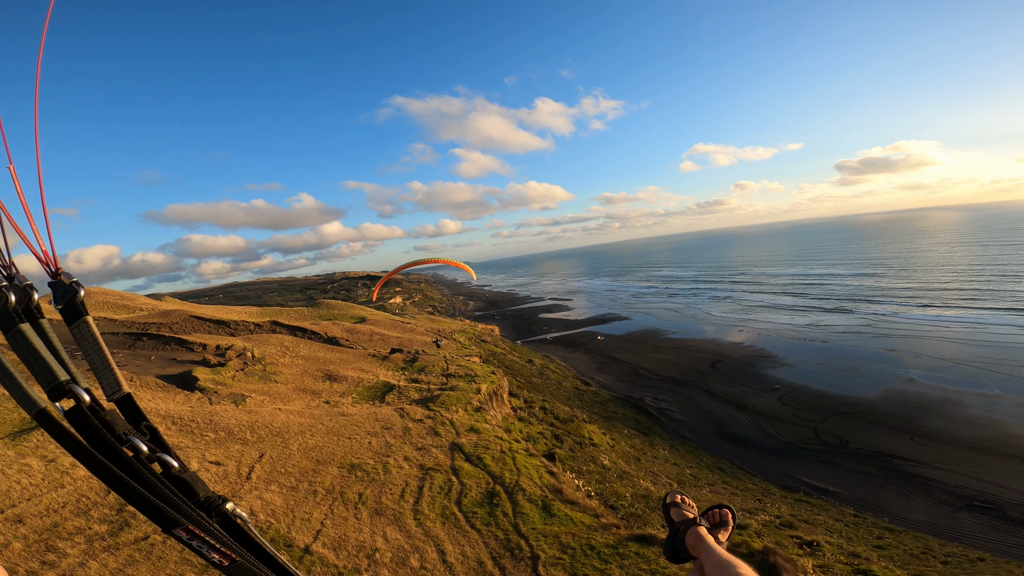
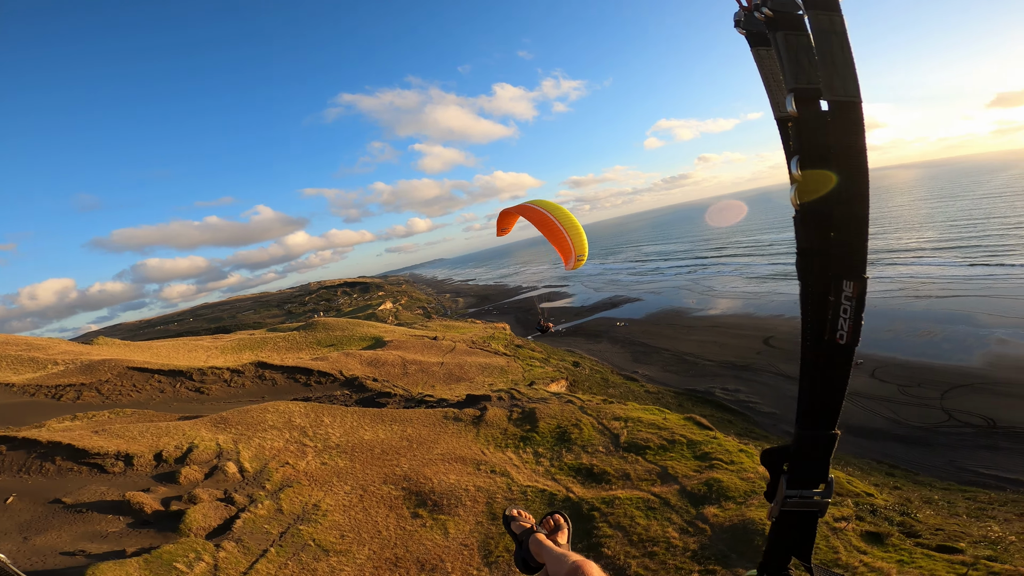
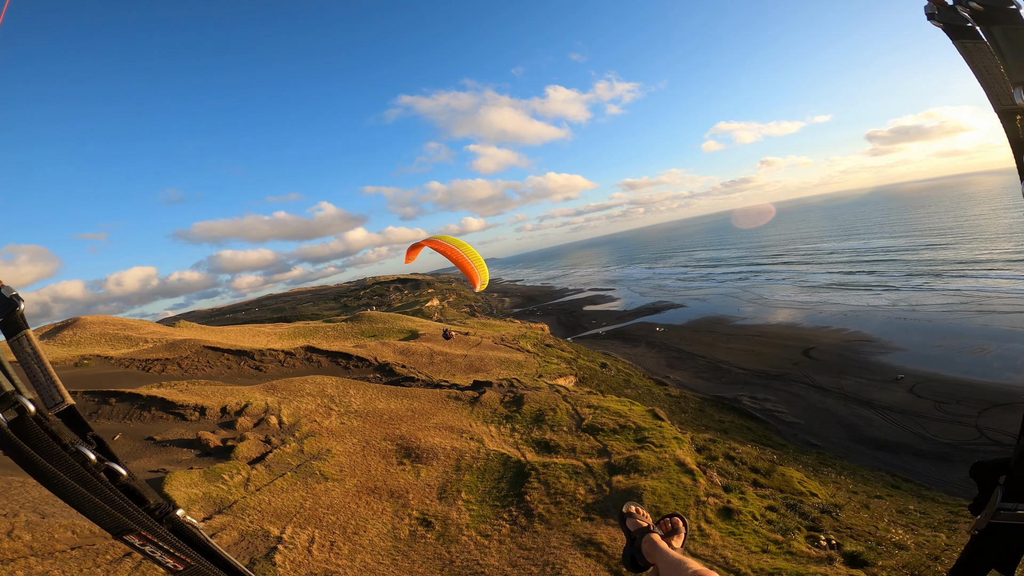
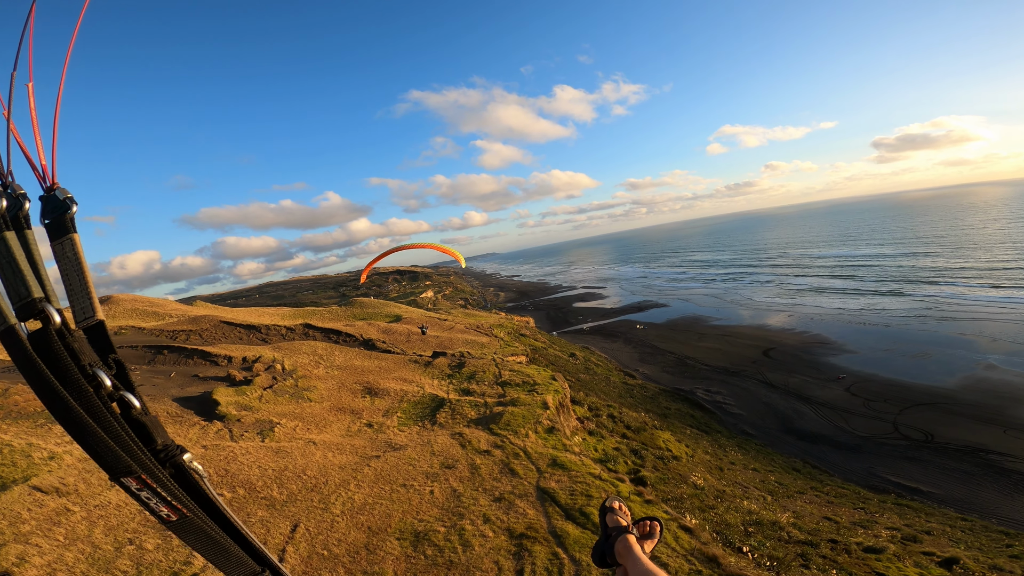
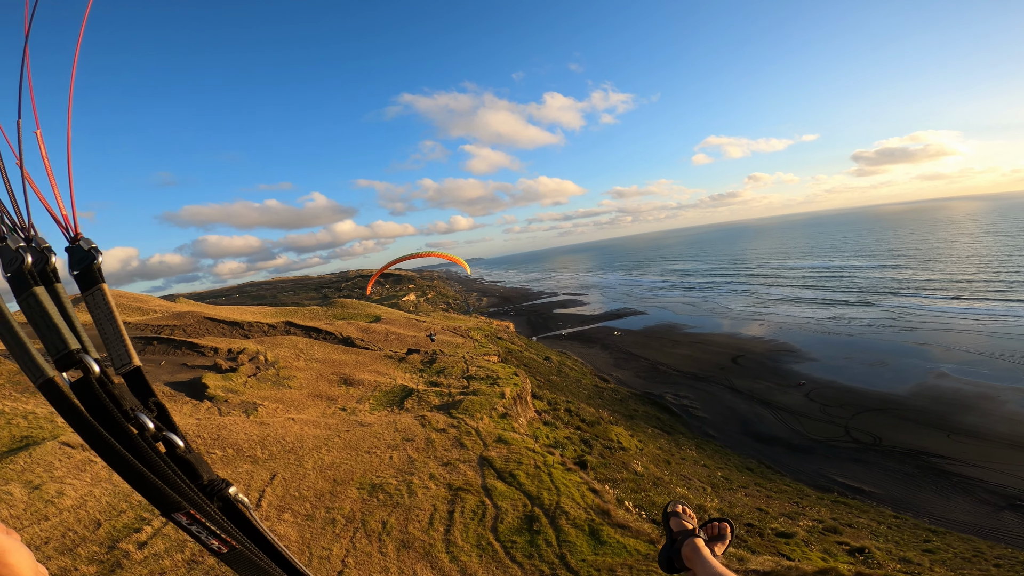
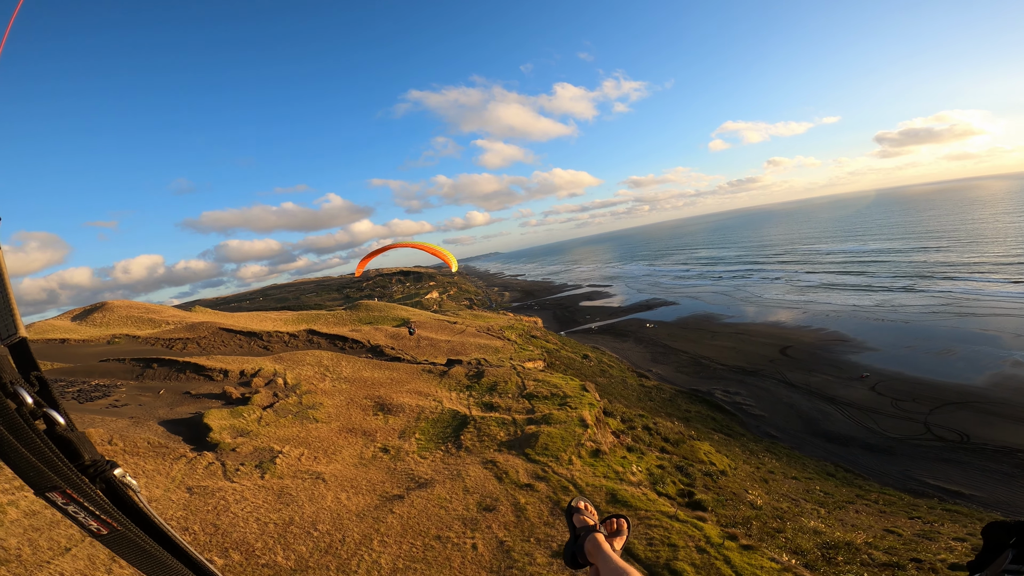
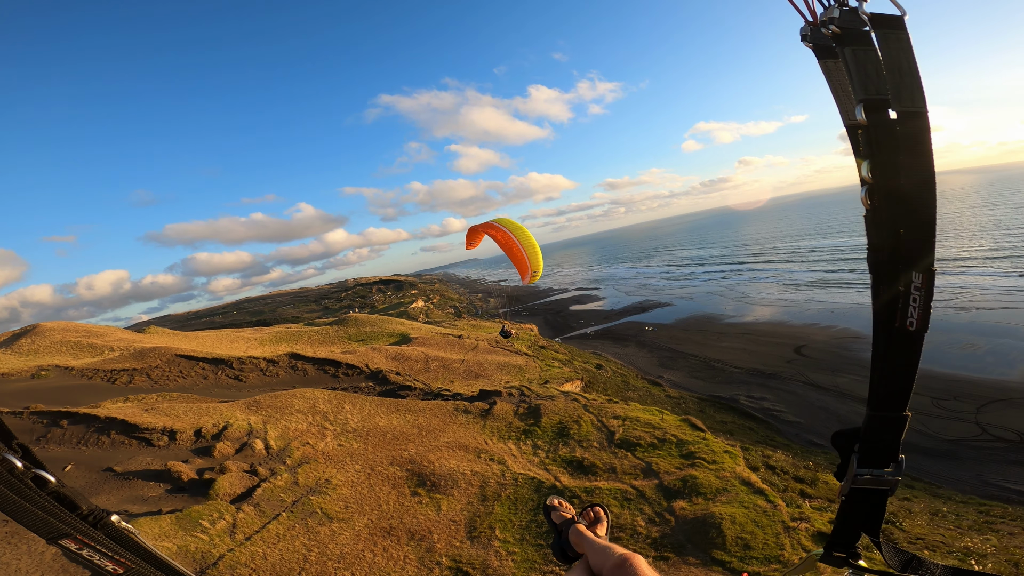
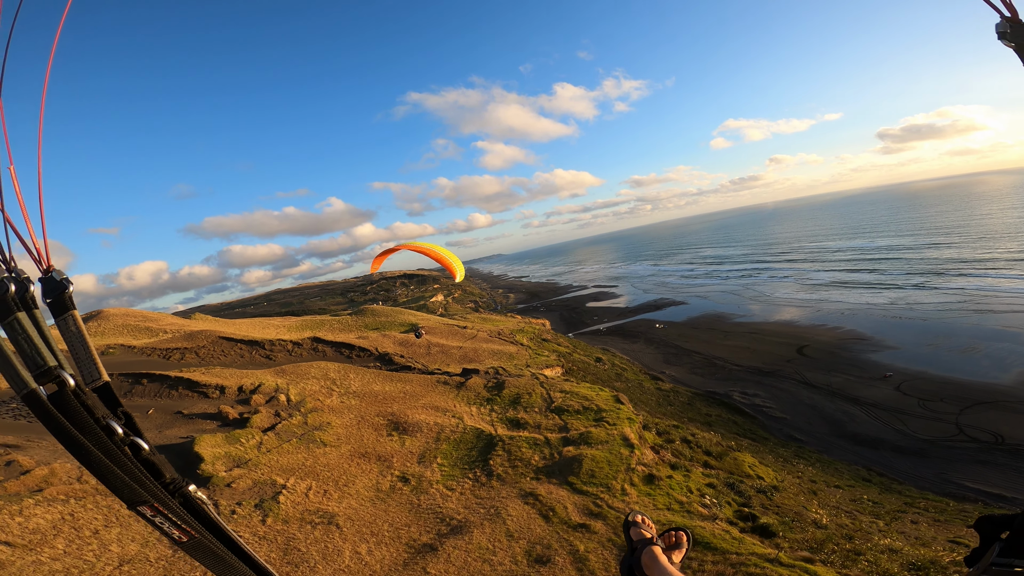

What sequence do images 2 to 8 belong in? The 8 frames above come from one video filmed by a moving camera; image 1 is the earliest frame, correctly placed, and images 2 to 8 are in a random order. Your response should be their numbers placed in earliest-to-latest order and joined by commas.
5, 4, 6, 8, 3, 7, 2
